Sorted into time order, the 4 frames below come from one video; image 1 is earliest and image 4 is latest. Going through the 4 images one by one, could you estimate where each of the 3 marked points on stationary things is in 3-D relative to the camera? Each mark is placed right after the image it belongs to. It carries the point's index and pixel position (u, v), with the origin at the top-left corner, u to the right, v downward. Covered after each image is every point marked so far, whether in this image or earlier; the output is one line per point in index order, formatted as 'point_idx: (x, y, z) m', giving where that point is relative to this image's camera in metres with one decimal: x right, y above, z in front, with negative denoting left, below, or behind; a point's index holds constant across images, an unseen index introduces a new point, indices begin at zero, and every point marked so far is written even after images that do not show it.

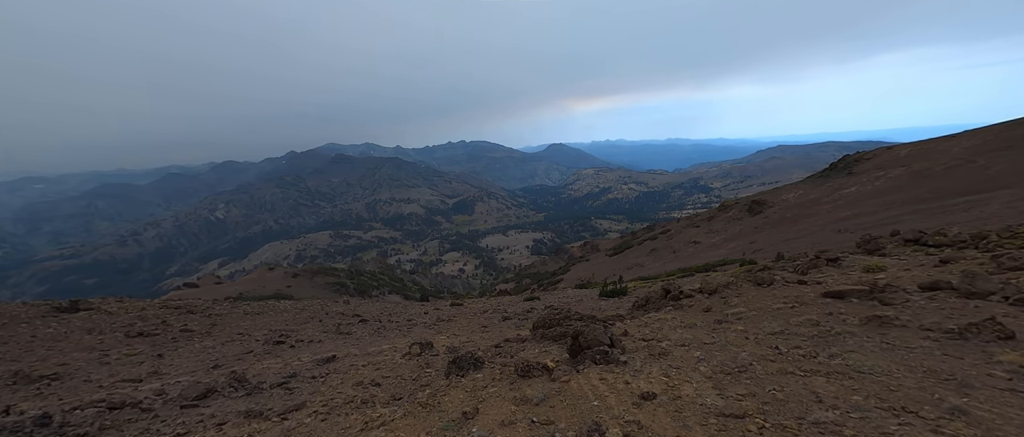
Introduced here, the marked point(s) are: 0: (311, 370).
0: (-3.1, -2.4, +5.6) m
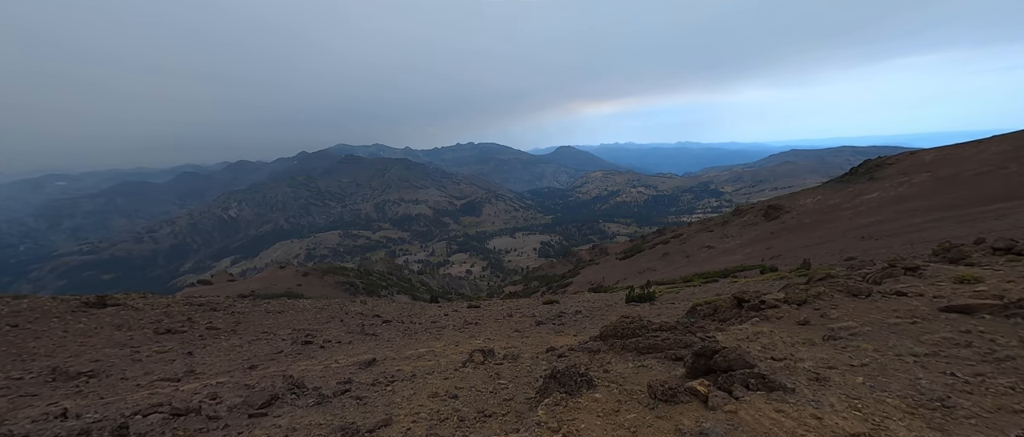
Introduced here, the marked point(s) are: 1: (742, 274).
0: (-2.3, -2.3, +5.4) m
1: (+12.1, -3.0, +19.8) m
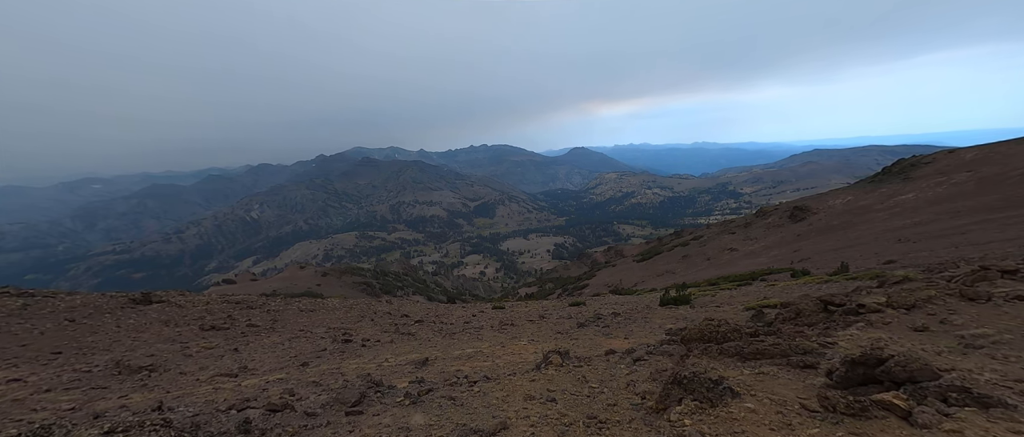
0: (-1.3, -2.3, +5.3) m
1: (+13.7, -3.1, +19.1) m
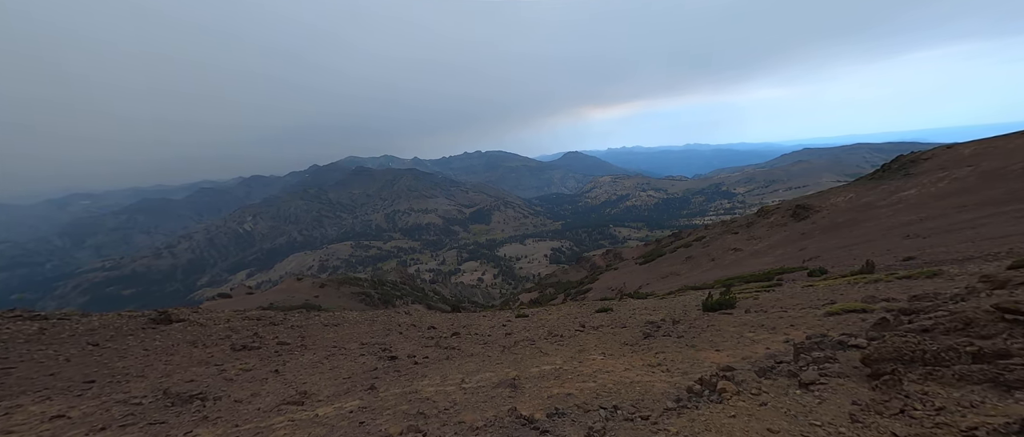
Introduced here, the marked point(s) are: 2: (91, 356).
0: (+0.5, -2.4, +4.7) m
1: (+15.4, -3.0, +18.6) m
2: (-12.5, -4.1, +10.7) m
